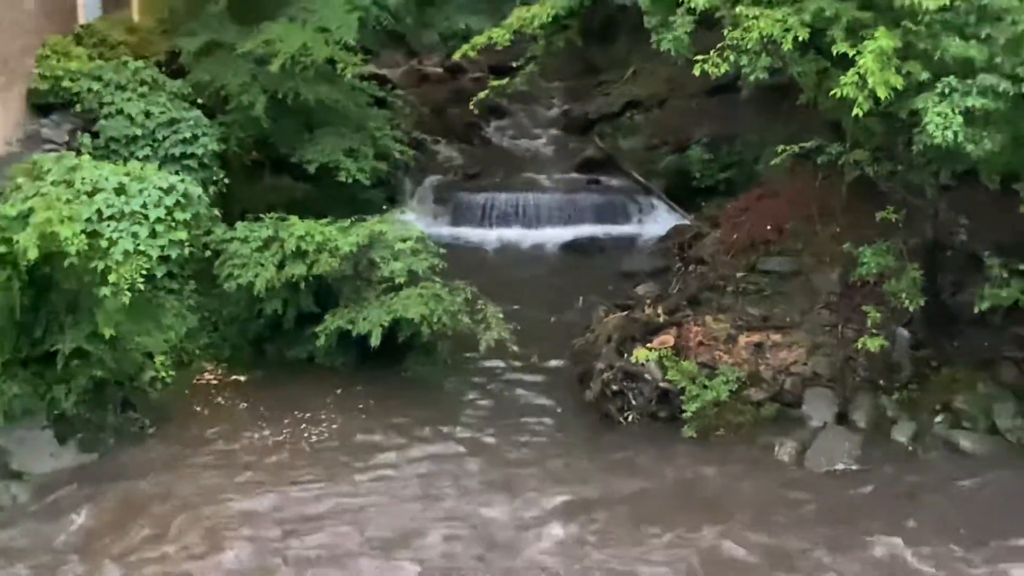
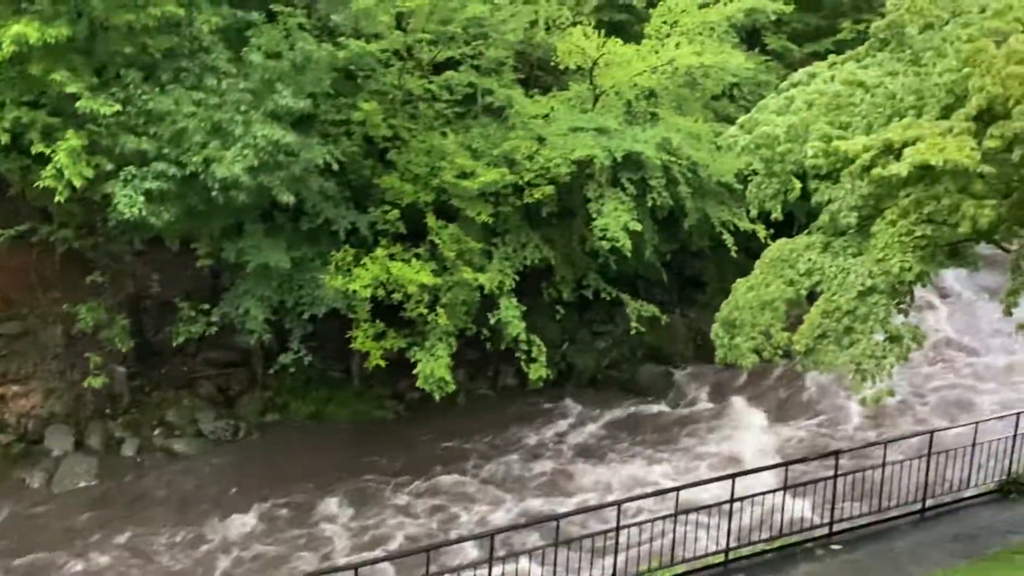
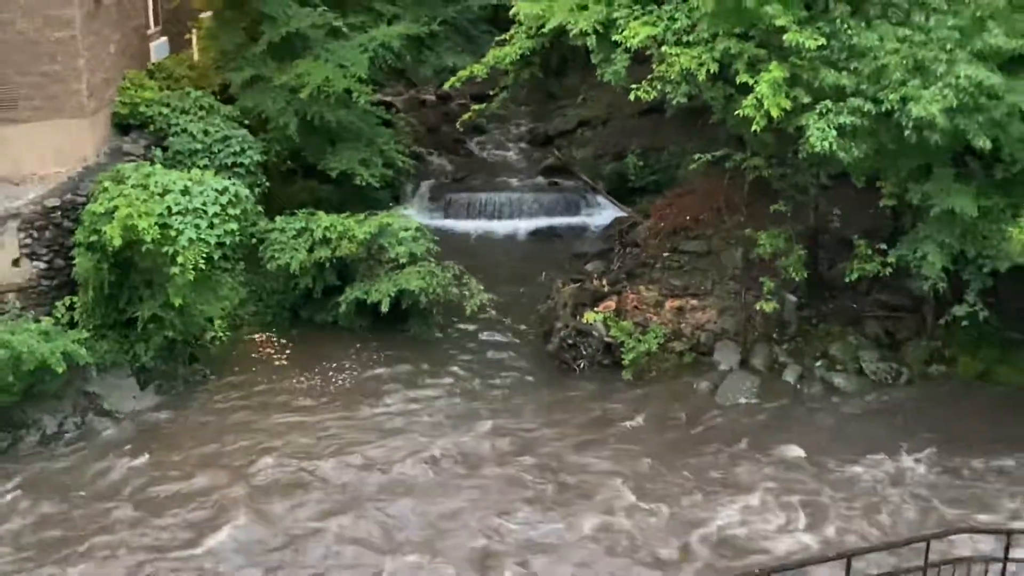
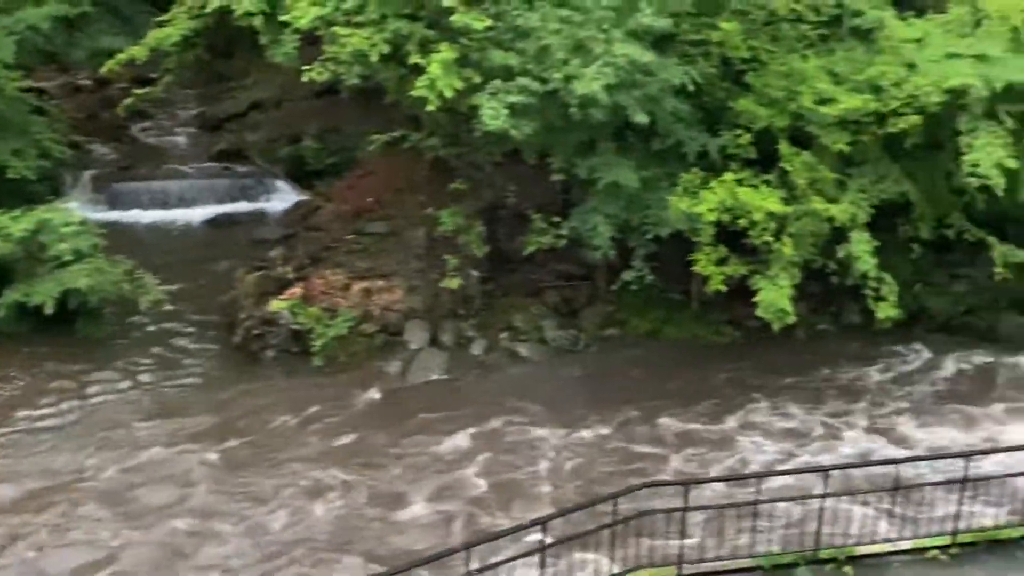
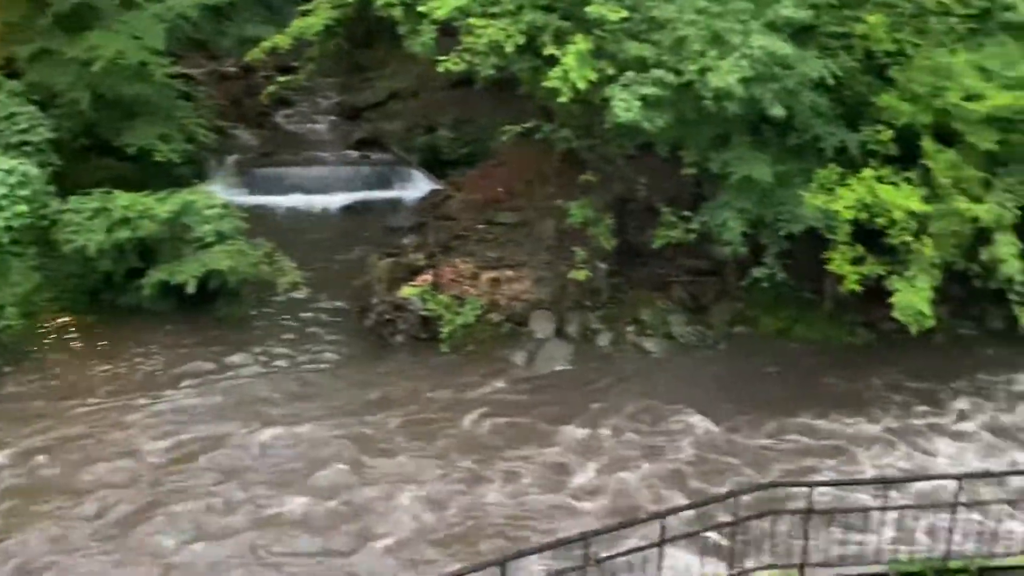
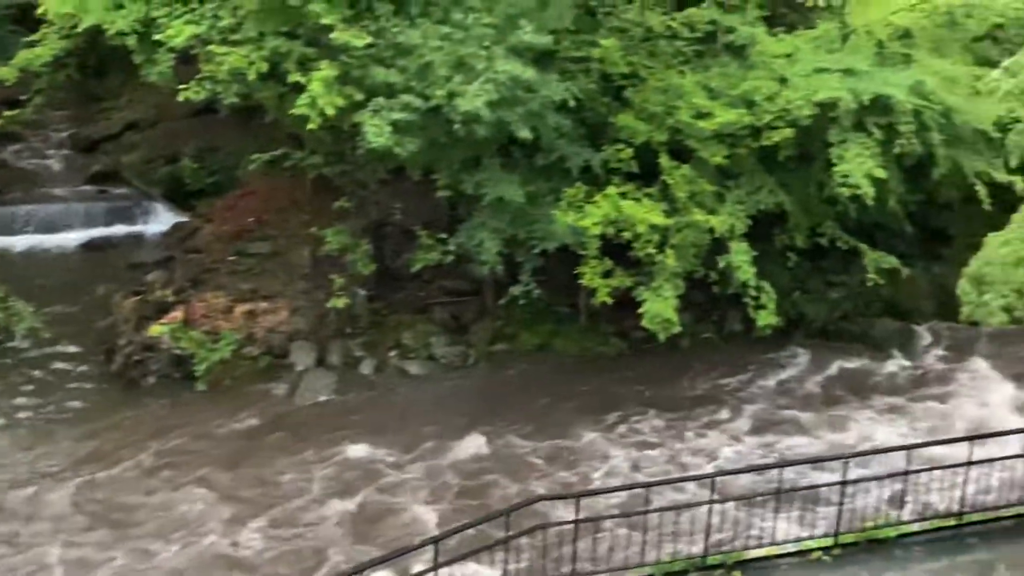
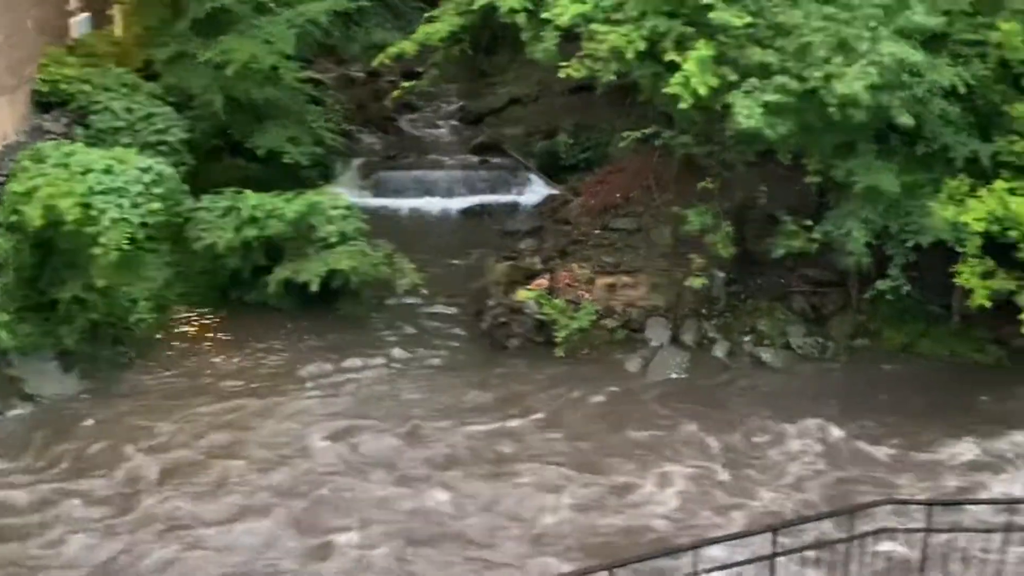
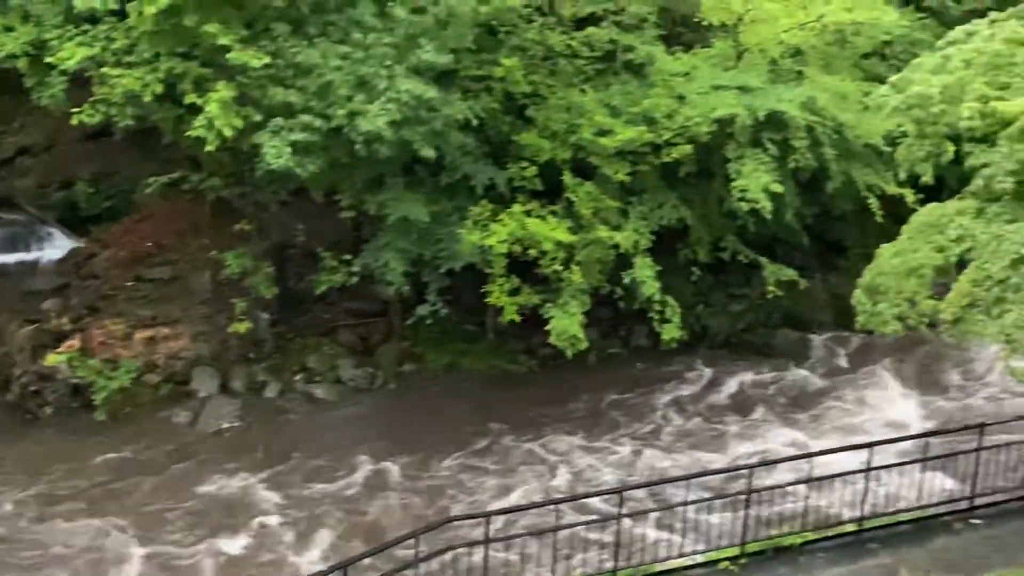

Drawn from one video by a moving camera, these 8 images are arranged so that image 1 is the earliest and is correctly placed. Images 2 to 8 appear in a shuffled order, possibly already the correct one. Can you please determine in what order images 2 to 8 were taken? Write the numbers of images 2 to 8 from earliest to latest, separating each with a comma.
3, 7, 5, 4, 6, 8, 2
